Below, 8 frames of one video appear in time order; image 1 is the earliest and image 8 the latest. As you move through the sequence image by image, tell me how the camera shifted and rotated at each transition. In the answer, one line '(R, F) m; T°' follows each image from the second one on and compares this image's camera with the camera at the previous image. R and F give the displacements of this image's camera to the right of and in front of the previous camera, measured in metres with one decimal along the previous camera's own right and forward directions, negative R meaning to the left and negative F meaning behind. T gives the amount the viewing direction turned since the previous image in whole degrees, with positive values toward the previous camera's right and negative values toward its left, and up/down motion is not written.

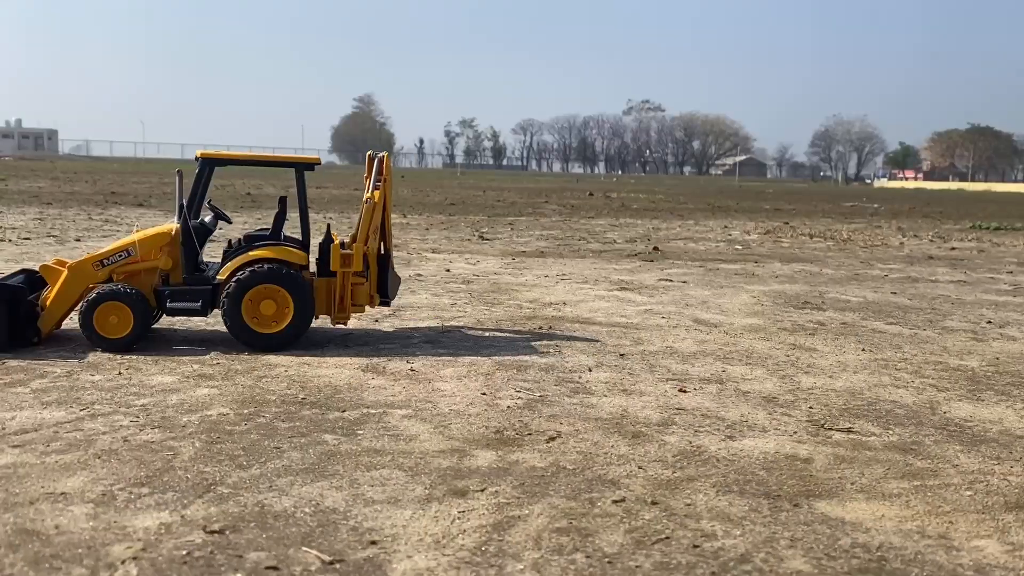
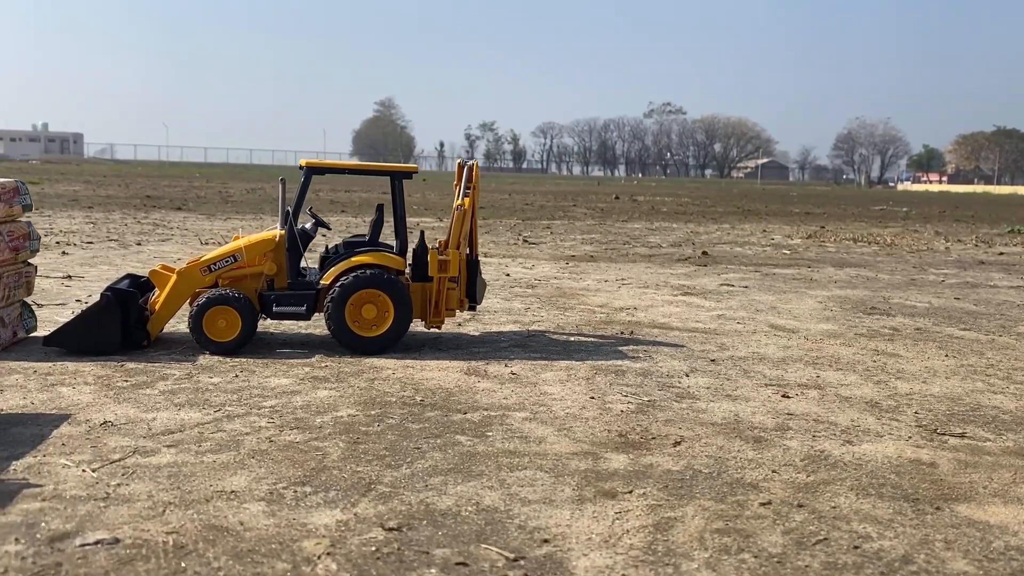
(-0.8, -0.2) m; -1°
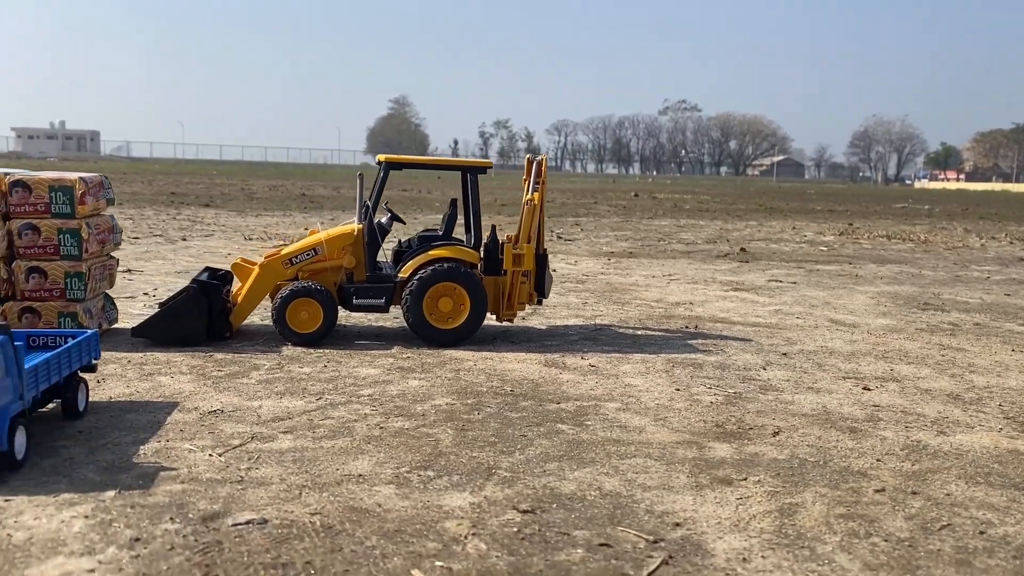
(-0.6, -0.1) m; -1°
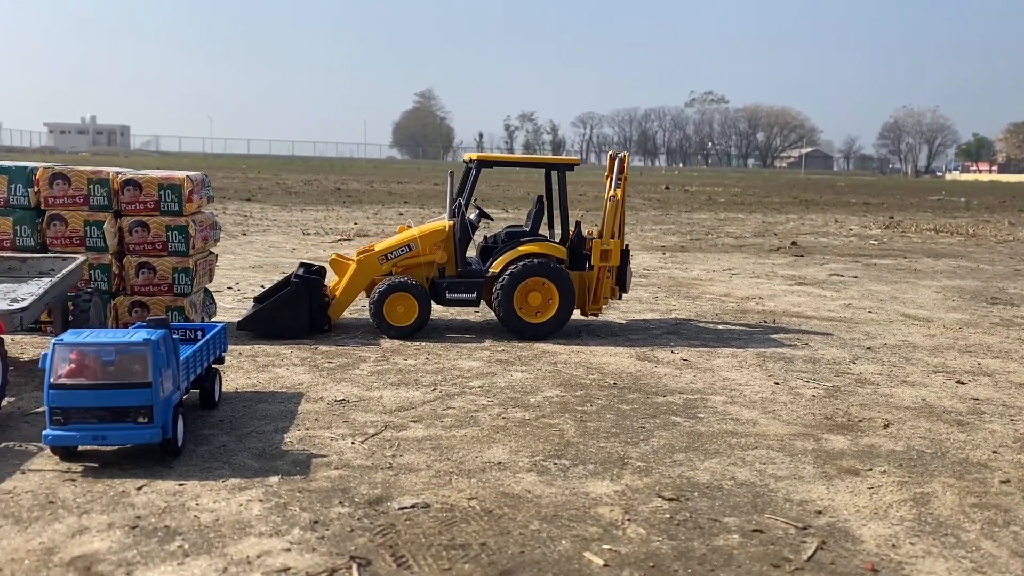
(-0.7, -0.2) m; -2°
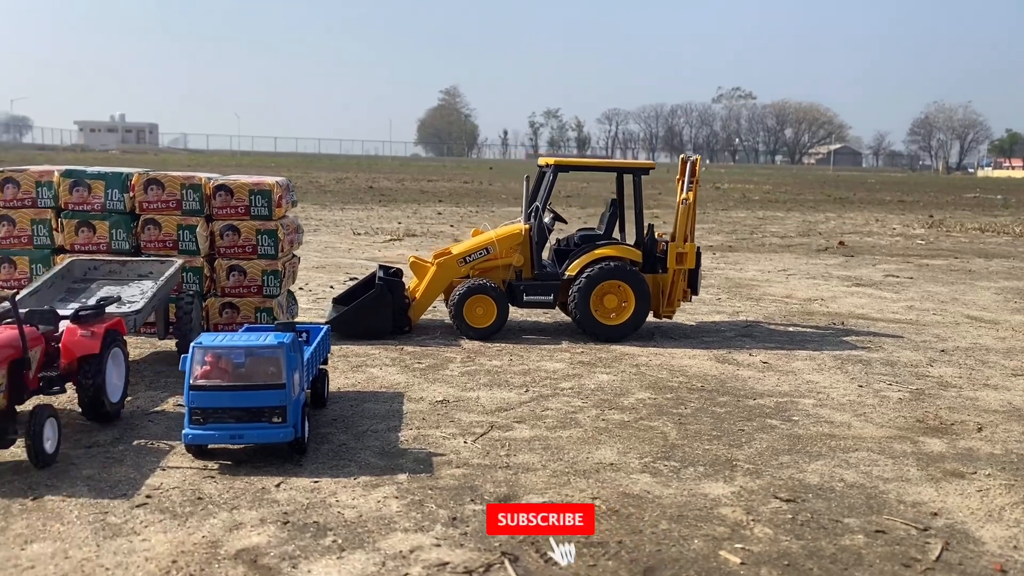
(-0.6, -0.2) m; -2°
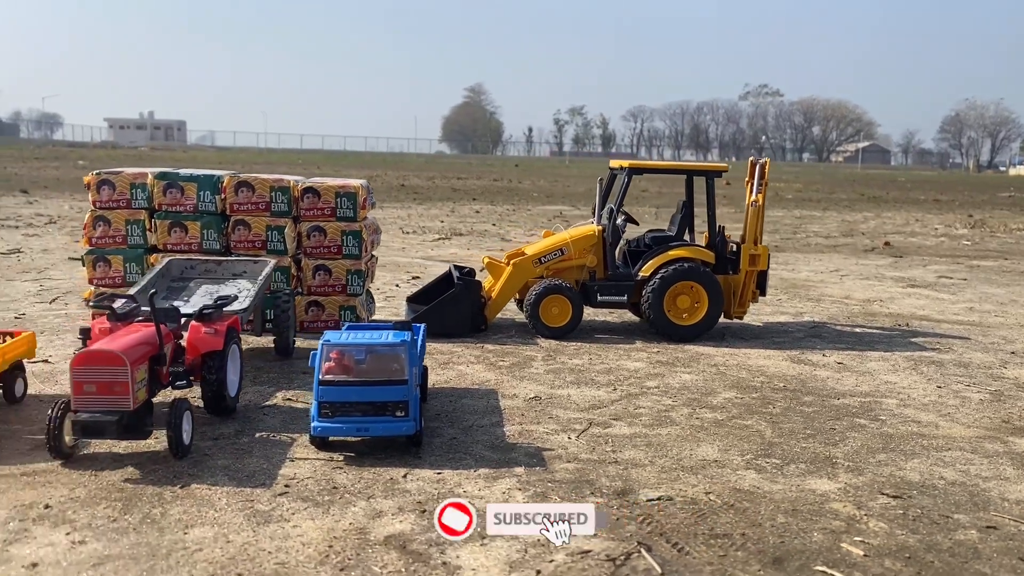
(-0.6, -0.2) m; -2°
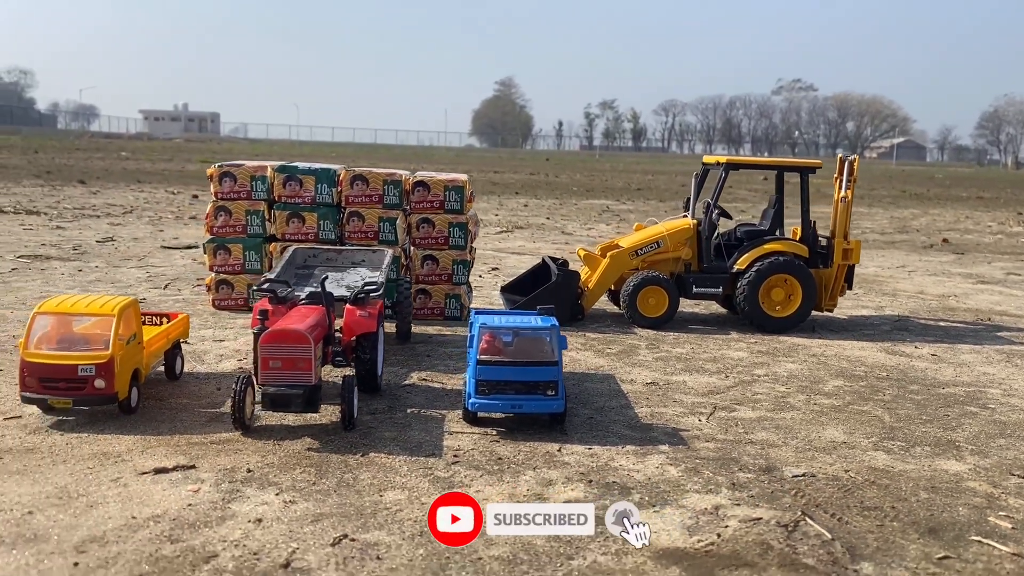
(-0.8, -0.4) m; -2°
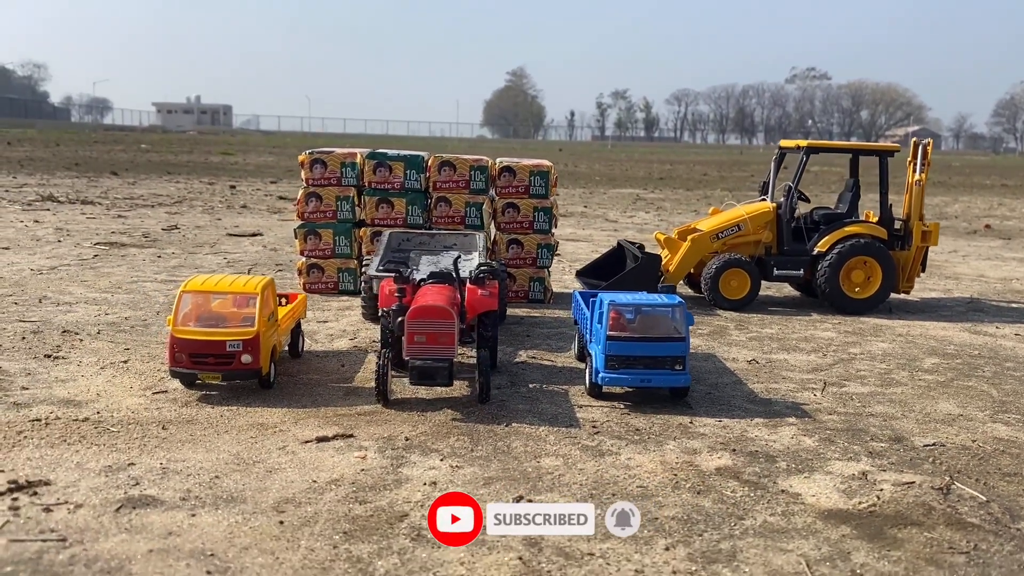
(-0.8, -0.2) m; -1°
